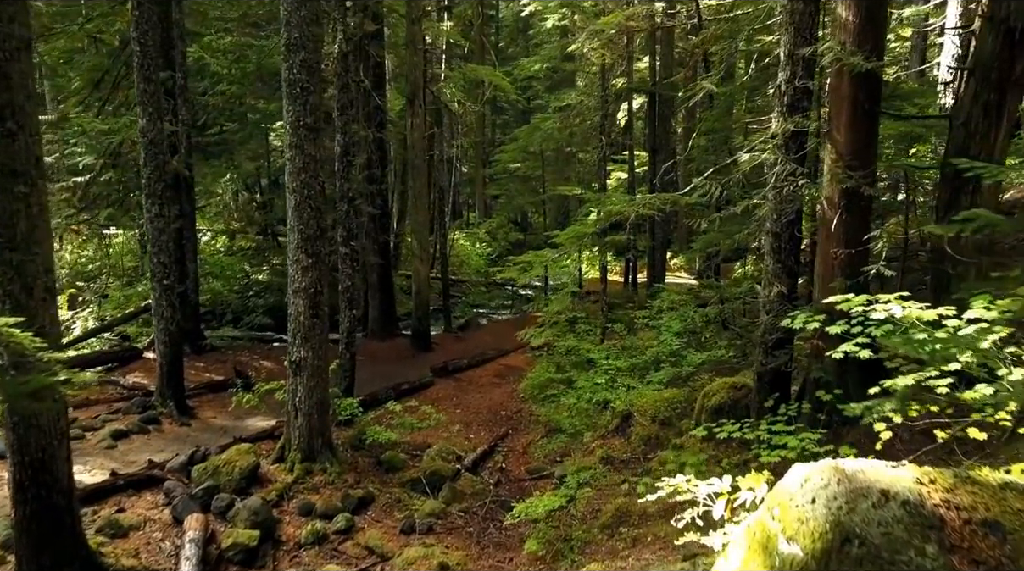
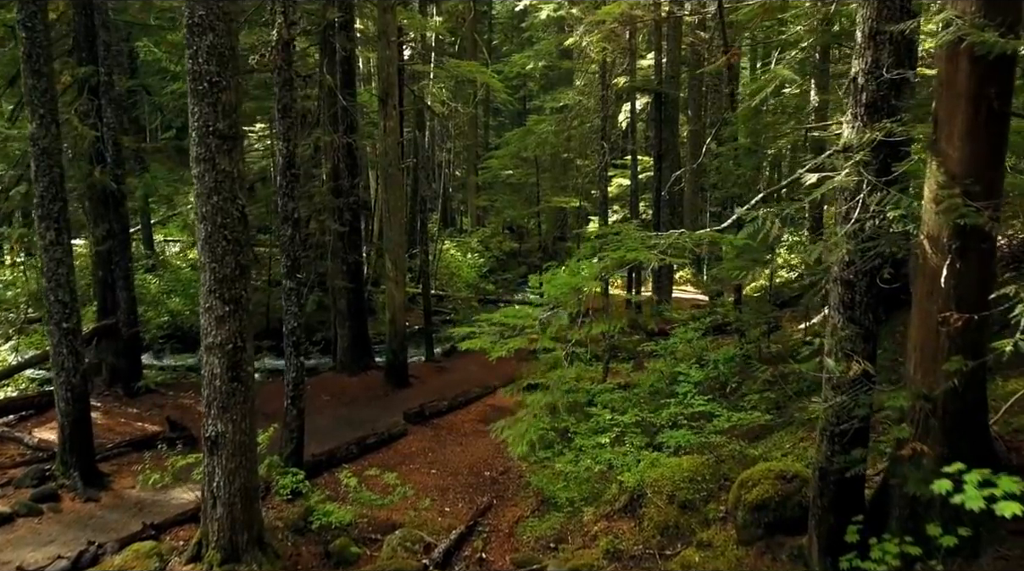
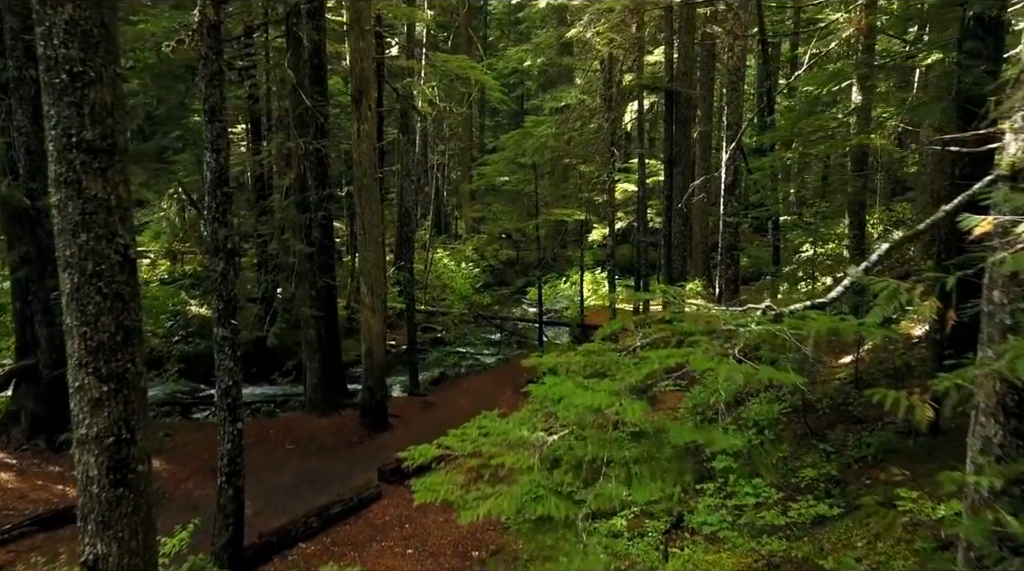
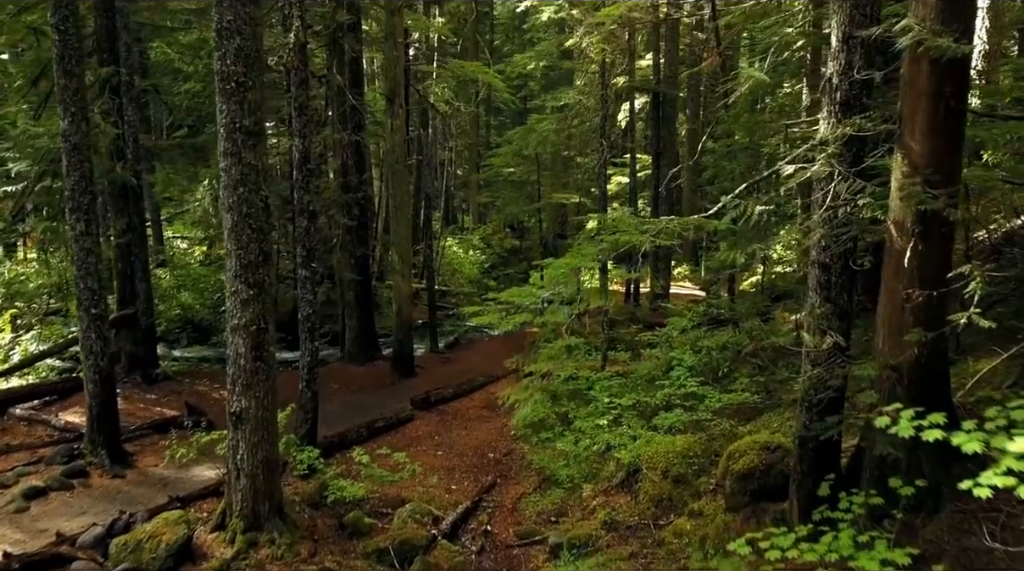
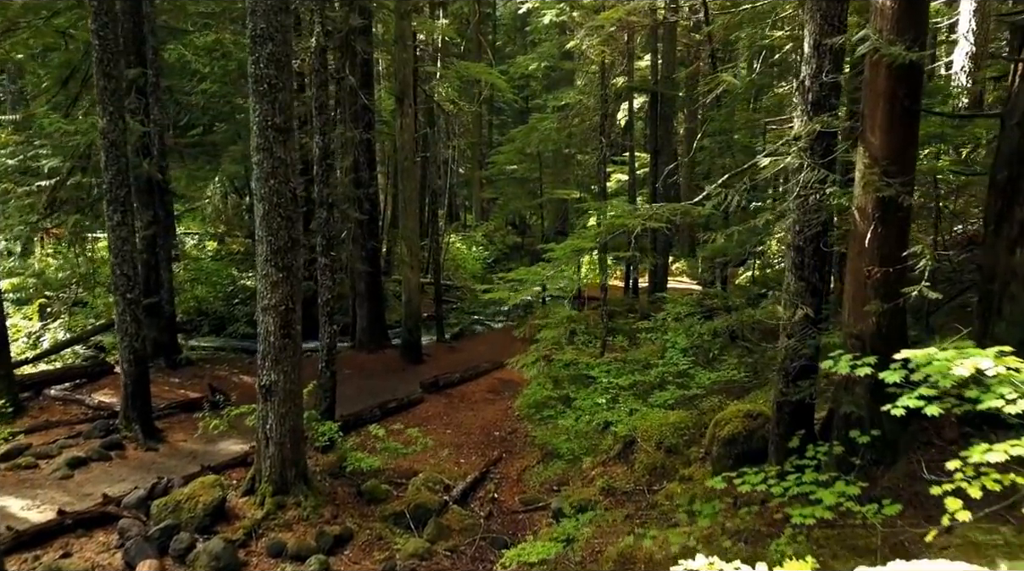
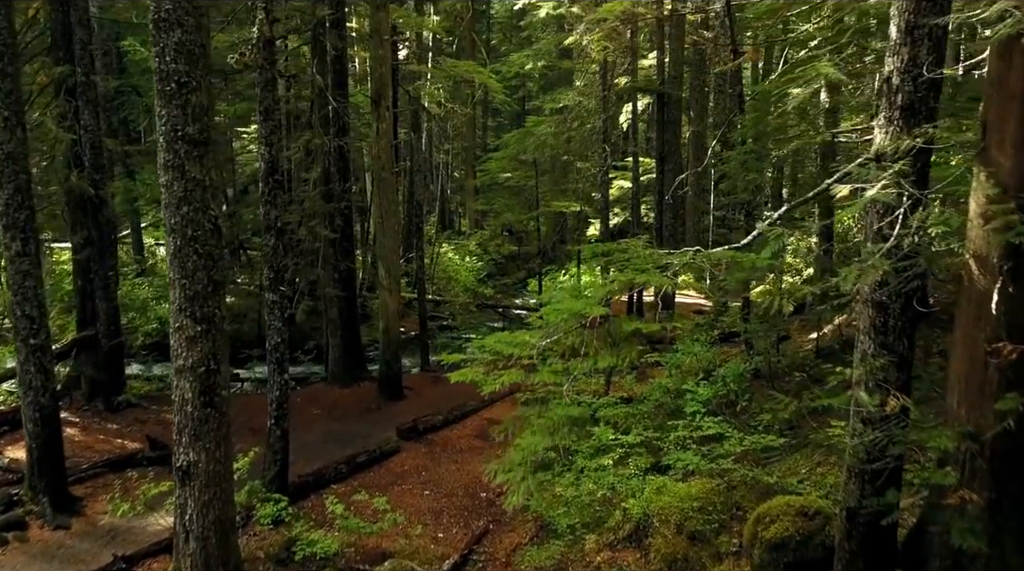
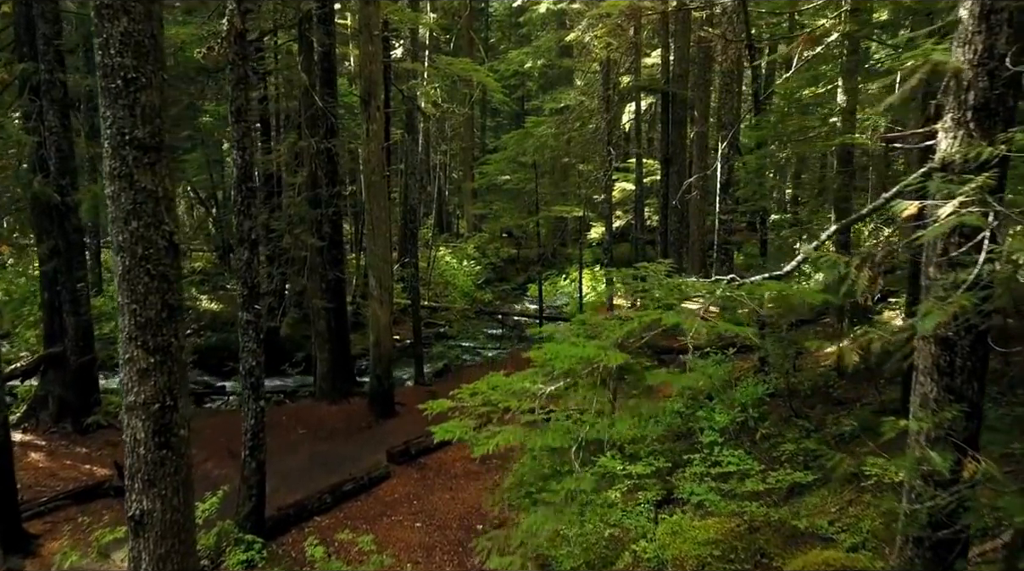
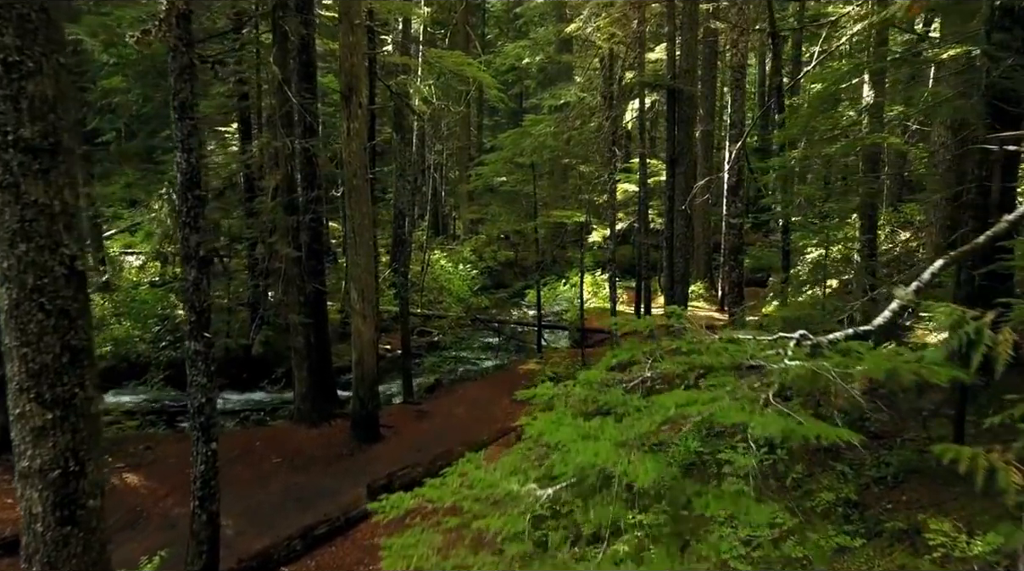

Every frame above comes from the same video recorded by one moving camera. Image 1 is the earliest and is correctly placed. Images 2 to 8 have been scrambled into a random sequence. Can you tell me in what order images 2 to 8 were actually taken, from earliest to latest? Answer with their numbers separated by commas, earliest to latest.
5, 4, 2, 6, 7, 3, 8
